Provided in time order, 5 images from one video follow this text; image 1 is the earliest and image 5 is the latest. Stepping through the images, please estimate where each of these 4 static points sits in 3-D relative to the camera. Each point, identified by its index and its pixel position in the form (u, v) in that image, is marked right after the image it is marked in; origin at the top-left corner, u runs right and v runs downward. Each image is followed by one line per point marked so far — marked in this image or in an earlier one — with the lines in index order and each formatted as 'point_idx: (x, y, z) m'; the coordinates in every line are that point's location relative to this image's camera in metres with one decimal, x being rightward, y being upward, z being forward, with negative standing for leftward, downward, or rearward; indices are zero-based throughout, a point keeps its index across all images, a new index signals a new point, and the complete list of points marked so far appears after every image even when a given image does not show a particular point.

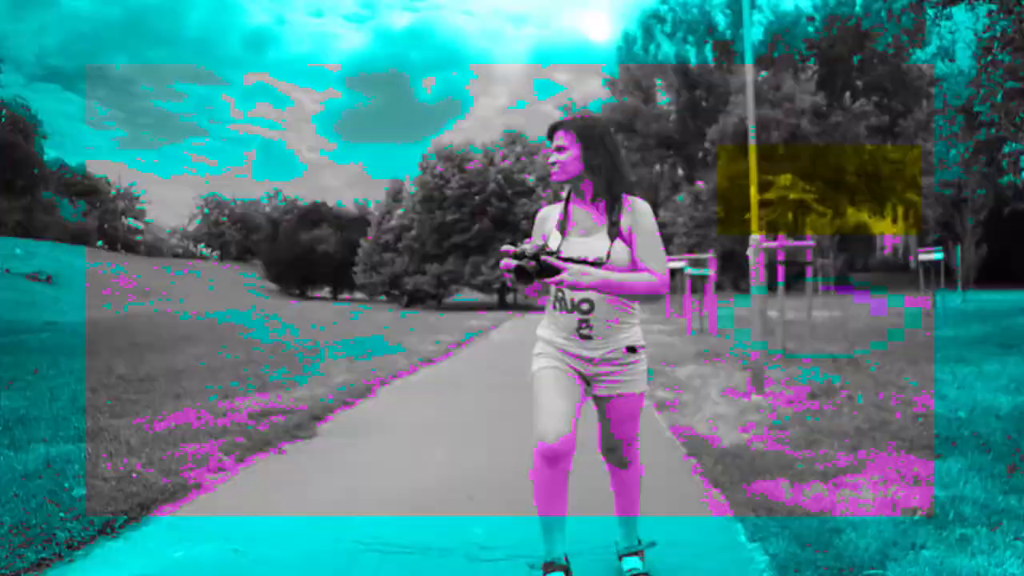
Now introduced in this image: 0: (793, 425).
0: (+2.0, -1.0, +6.6) m
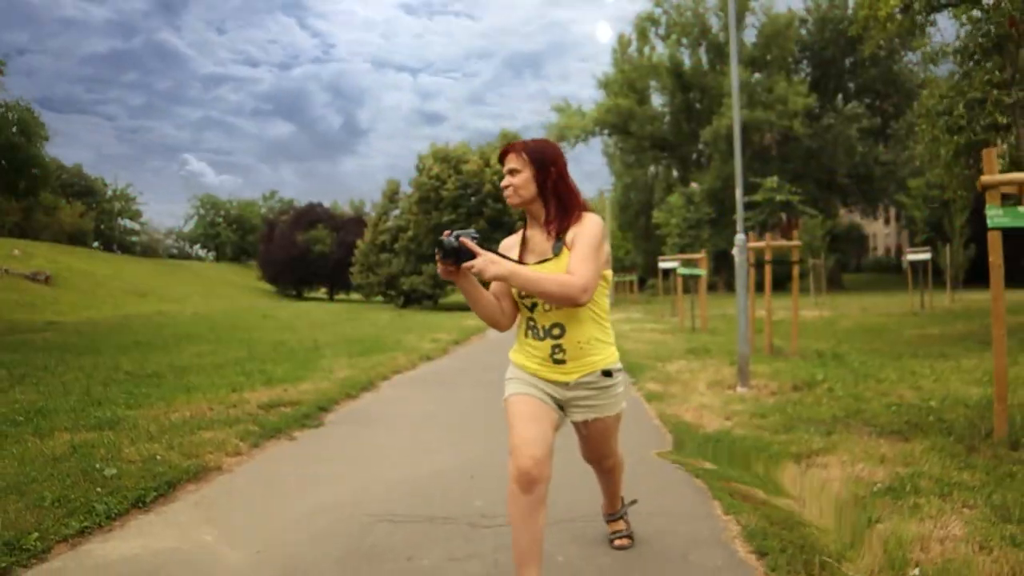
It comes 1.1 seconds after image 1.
0: (+2.0, -1.0, +7.0) m
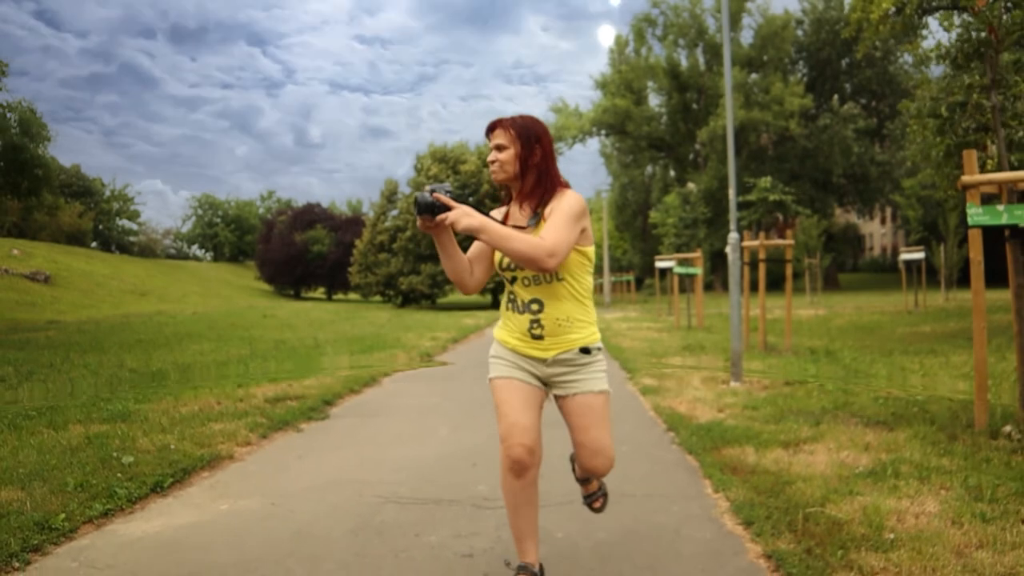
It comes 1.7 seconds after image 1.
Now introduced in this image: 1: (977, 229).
0: (+2.0, -0.9, +7.2) m
1: (+3.0, +0.4, +6.0) m
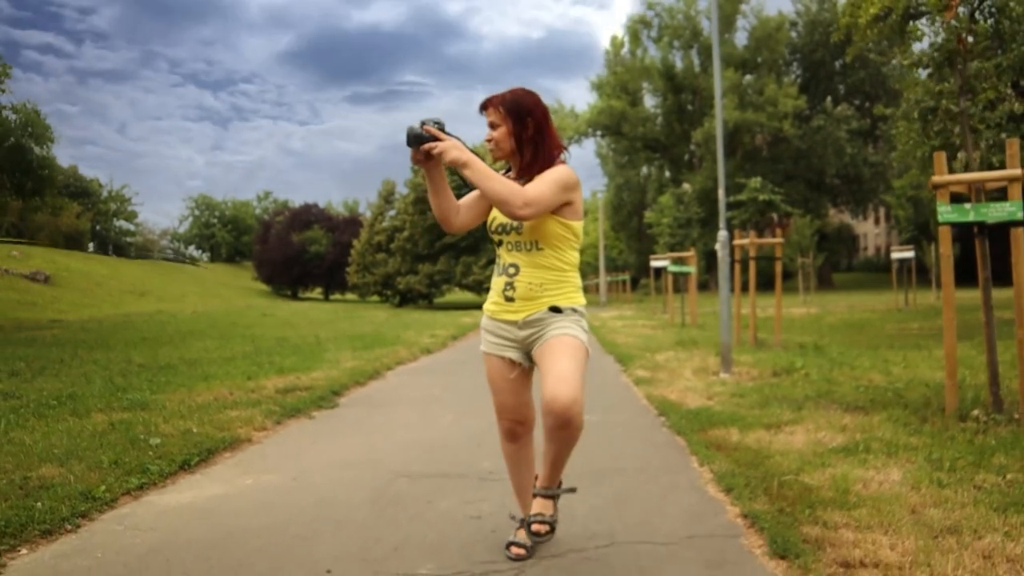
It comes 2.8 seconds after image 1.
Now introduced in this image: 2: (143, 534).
0: (+2.0, -0.9, +7.7) m
1: (+3.0, +0.4, +6.4) m
2: (-1.6, -1.1, +4.0) m
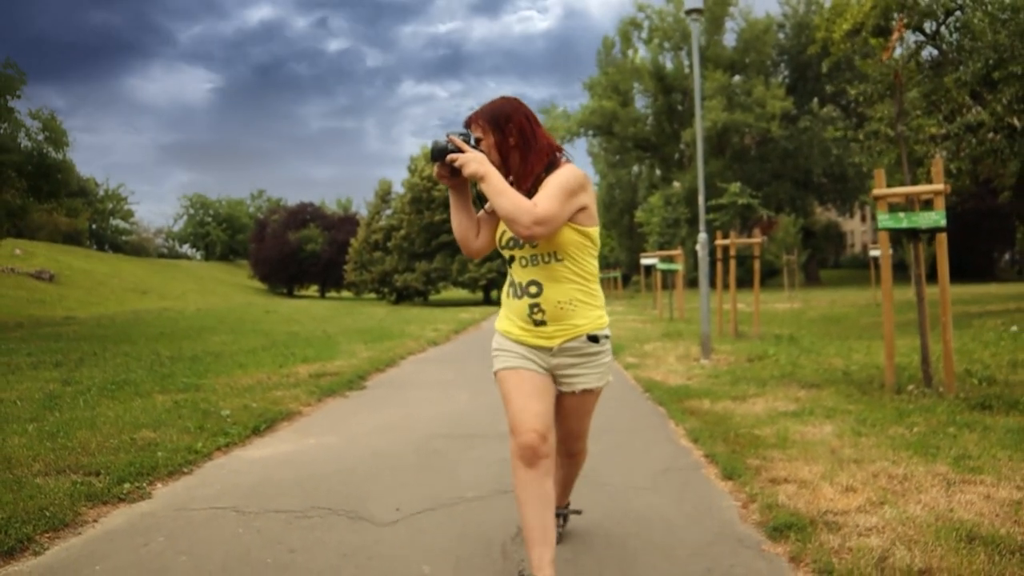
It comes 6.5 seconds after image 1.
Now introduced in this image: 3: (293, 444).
0: (+2.1, -0.8, +8.9) m
1: (+3.1, +0.5, +7.6) m
2: (-1.5, -1.1, +5.2) m
3: (-1.5, -1.1, +6.2) m
